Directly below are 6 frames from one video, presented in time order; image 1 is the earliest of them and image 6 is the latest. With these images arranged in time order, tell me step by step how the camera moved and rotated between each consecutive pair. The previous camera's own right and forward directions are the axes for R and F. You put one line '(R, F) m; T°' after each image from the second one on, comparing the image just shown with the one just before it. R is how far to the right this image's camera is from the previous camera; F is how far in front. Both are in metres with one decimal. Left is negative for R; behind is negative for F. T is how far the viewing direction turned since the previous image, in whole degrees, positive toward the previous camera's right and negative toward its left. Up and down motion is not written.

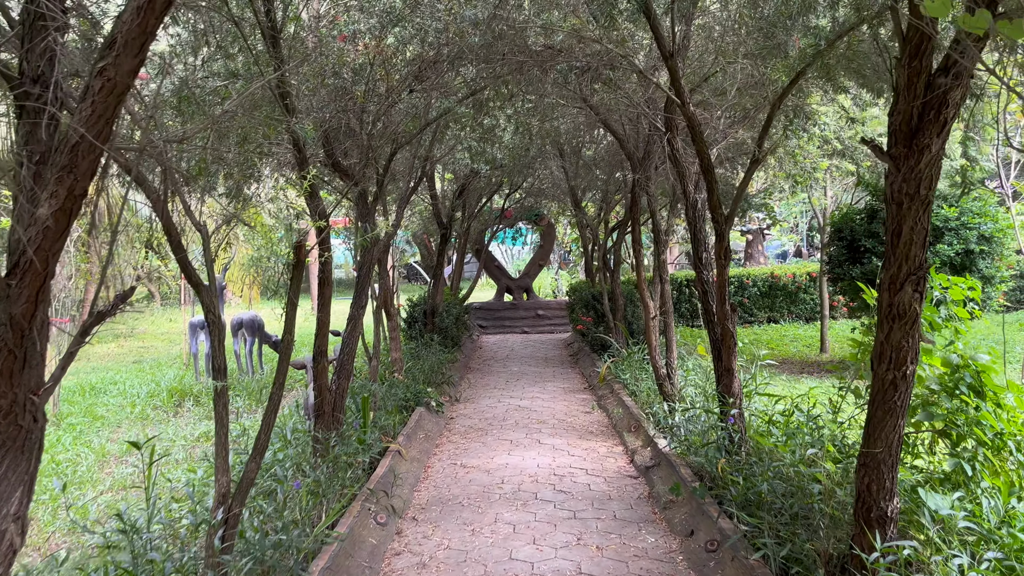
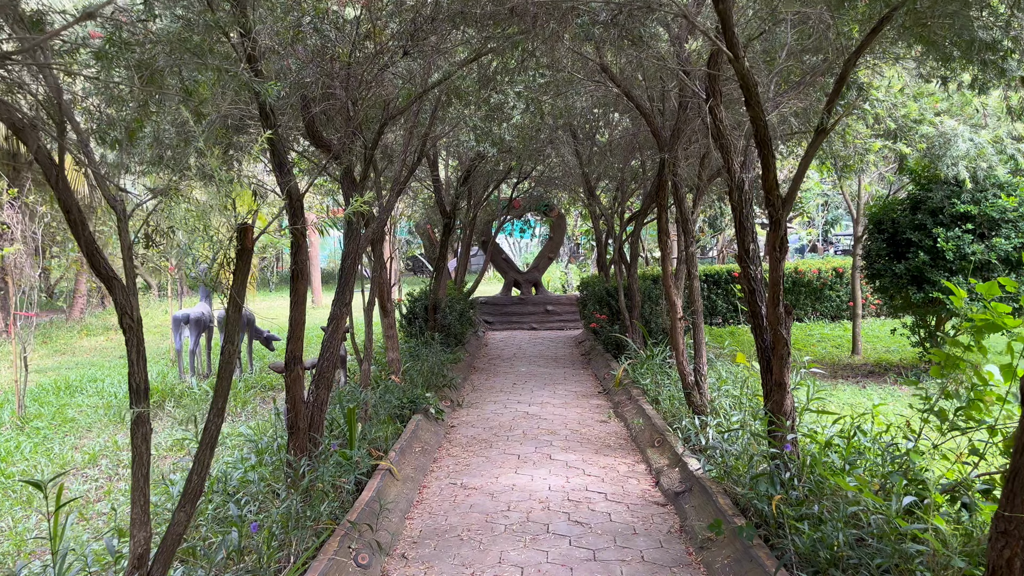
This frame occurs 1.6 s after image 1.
(0.0, +0.6) m; -1°
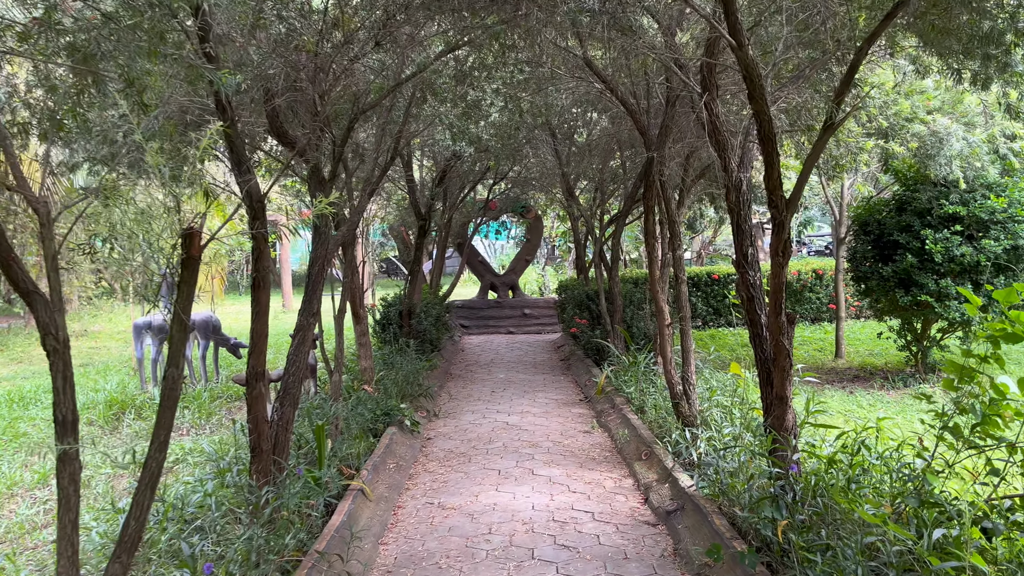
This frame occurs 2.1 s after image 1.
(0.0, +0.2) m; +2°
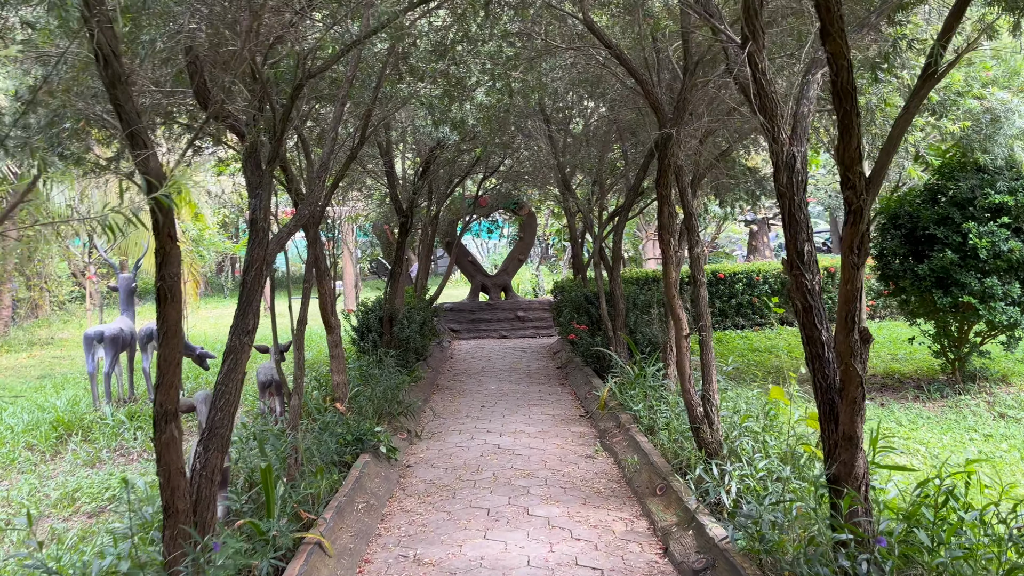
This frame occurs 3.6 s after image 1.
(0.0, +0.7) m; 0°
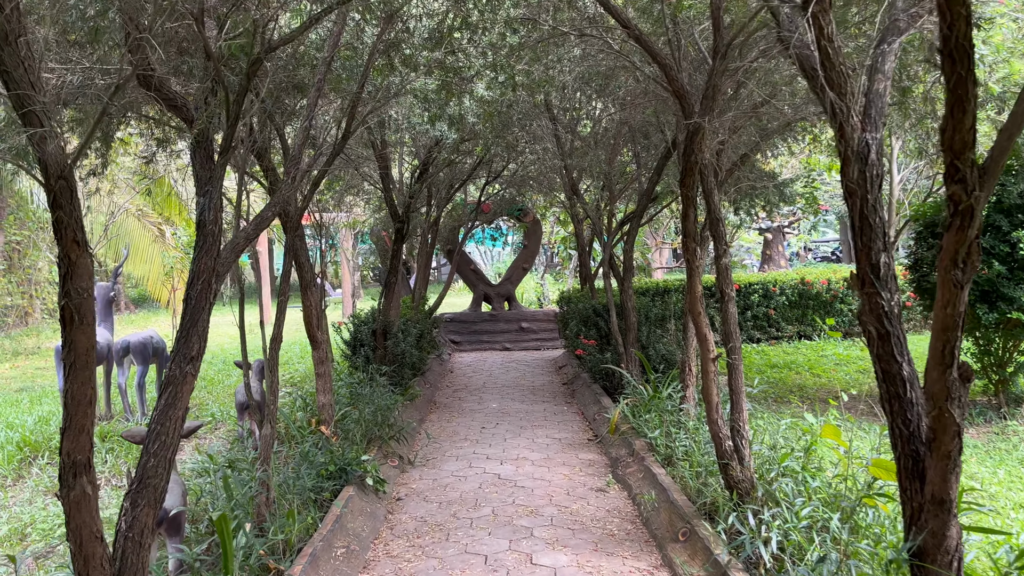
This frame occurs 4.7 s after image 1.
(0.0, +0.5) m; 0°
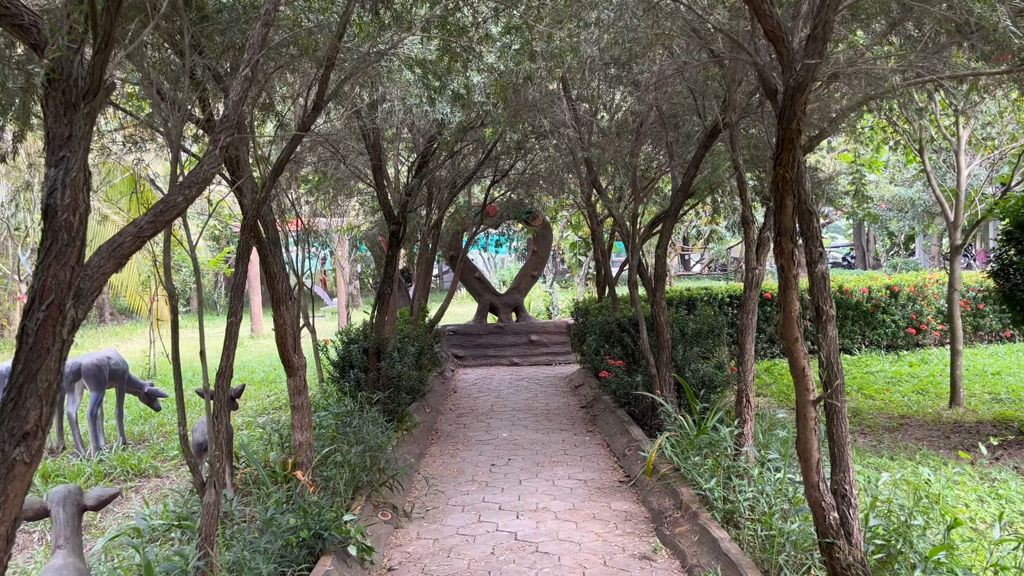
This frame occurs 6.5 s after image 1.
(-0.1, +0.9) m; 0°
